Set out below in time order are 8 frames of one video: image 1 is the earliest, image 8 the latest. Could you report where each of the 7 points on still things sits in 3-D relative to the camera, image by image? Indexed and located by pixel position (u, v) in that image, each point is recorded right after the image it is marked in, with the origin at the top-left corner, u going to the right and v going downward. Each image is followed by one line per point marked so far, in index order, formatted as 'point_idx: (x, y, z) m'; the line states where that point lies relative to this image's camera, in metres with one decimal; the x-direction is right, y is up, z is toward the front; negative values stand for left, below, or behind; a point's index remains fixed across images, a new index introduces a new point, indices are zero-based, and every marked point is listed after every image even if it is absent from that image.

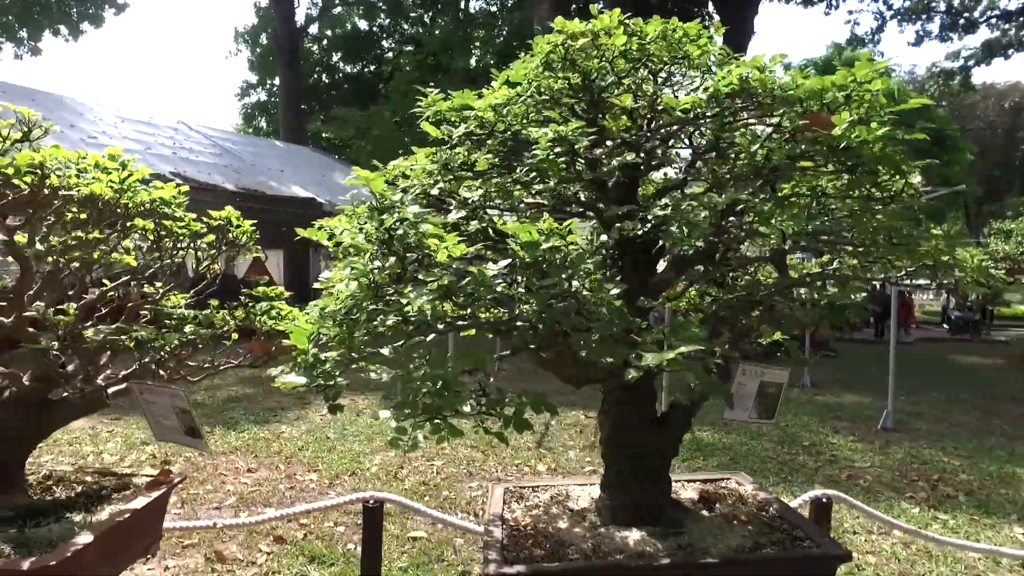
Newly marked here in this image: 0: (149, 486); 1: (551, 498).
0: (-1.7, -0.9, +3.2) m
1: (+0.2, -1.0, +3.4) m
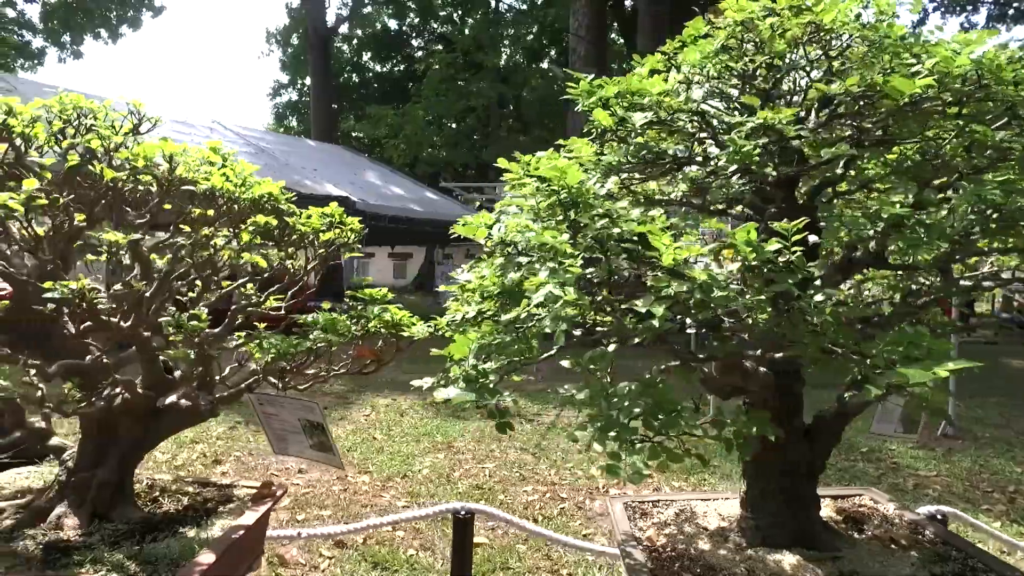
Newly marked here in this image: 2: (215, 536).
0: (-1.1, -0.9, +3.0) m
1: (+0.8, -1.0, +3.2) m
2: (-1.1, -0.9, +2.6) m
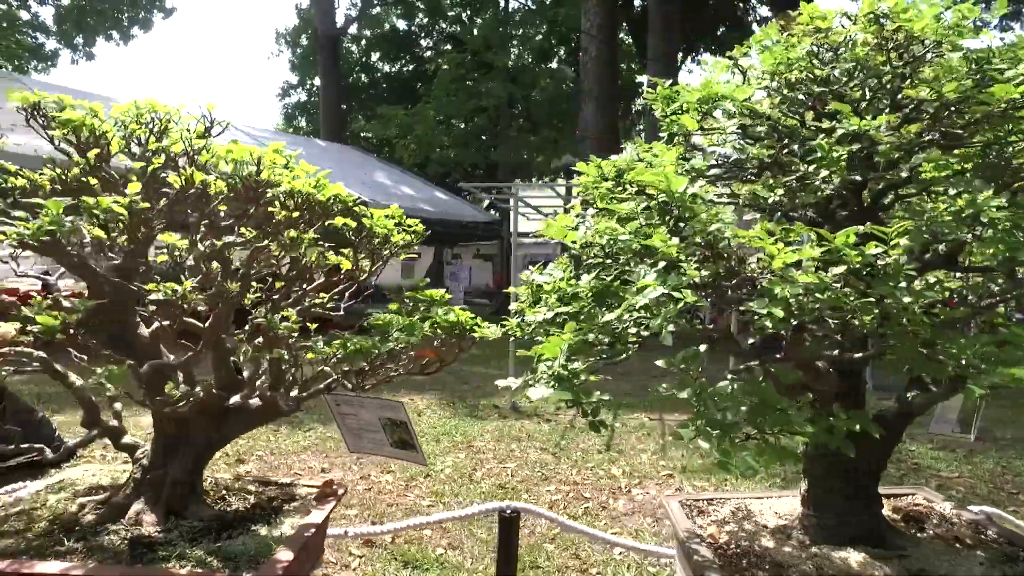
0: (-0.9, -0.9, +3.1) m
1: (+1.0, -1.0, +3.2) m
2: (-0.9, -0.9, +2.7) m
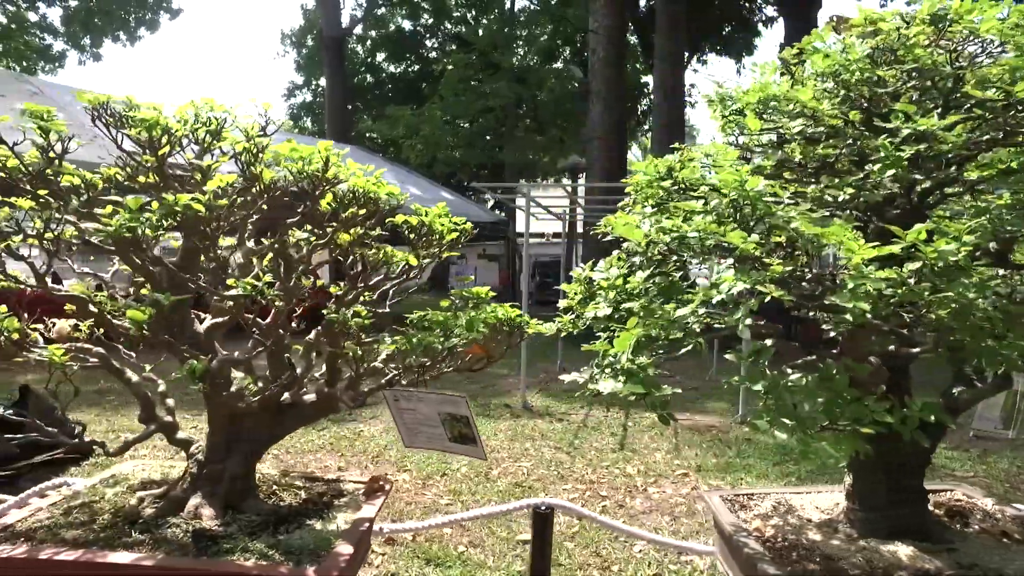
0: (-0.6, -0.9, +3.1) m
1: (+1.2, -1.0, +3.3) m
2: (-0.6, -0.9, +2.7) m
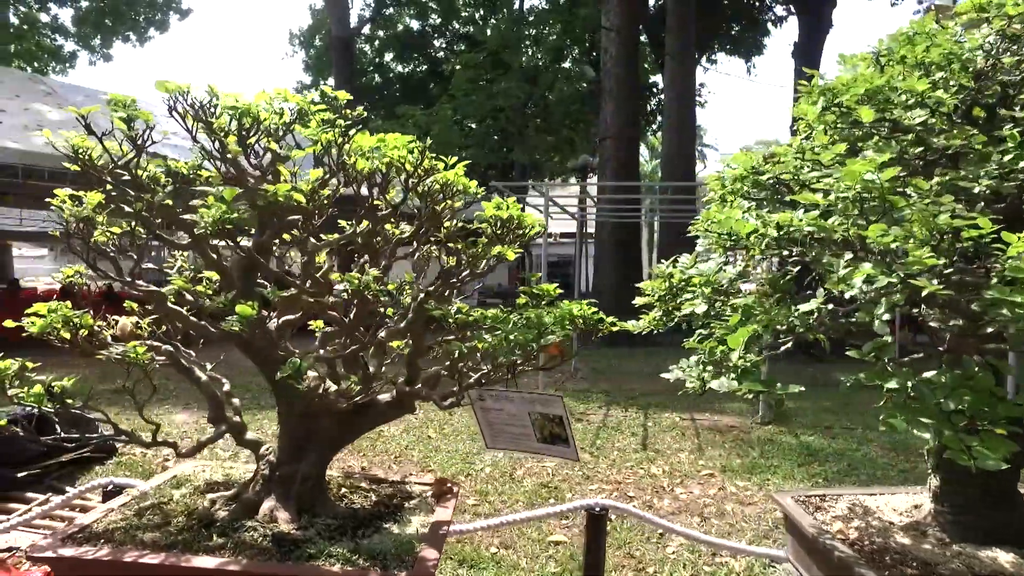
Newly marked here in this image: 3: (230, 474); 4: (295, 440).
0: (-0.3, -0.9, +3.1) m
1: (+1.6, -1.0, +3.2) m
2: (-0.3, -0.9, +2.7) m
3: (-1.3, -0.8, +3.1) m
4: (-0.8, -0.6, +2.7) m
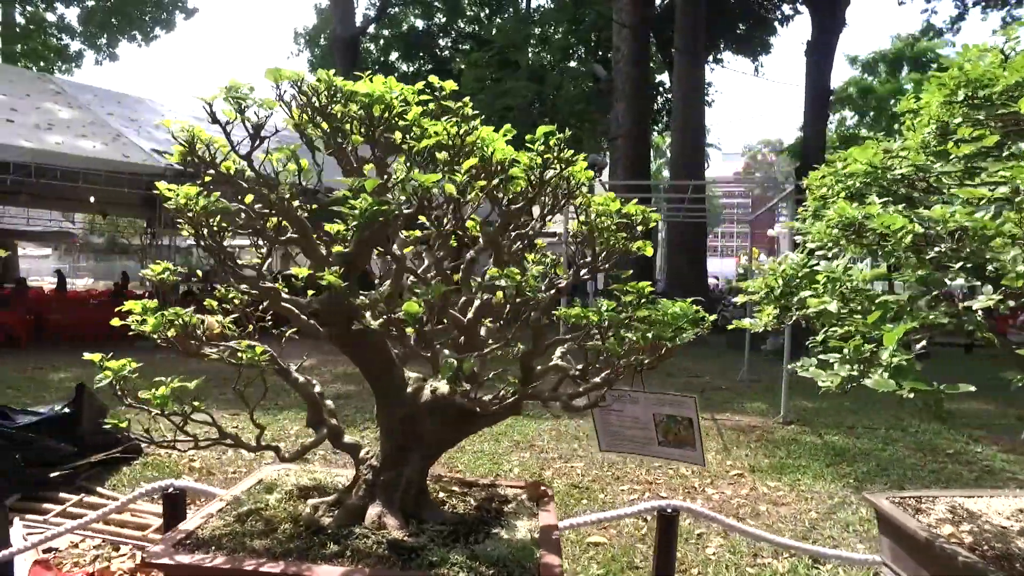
0: (+0.1, -0.9, +3.0) m
1: (+2.0, -1.0, +3.1) m
2: (+0.1, -0.9, +2.6) m
3: (-0.8, -0.8, +3.1) m
4: (-0.4, -0.6, +2.7) m
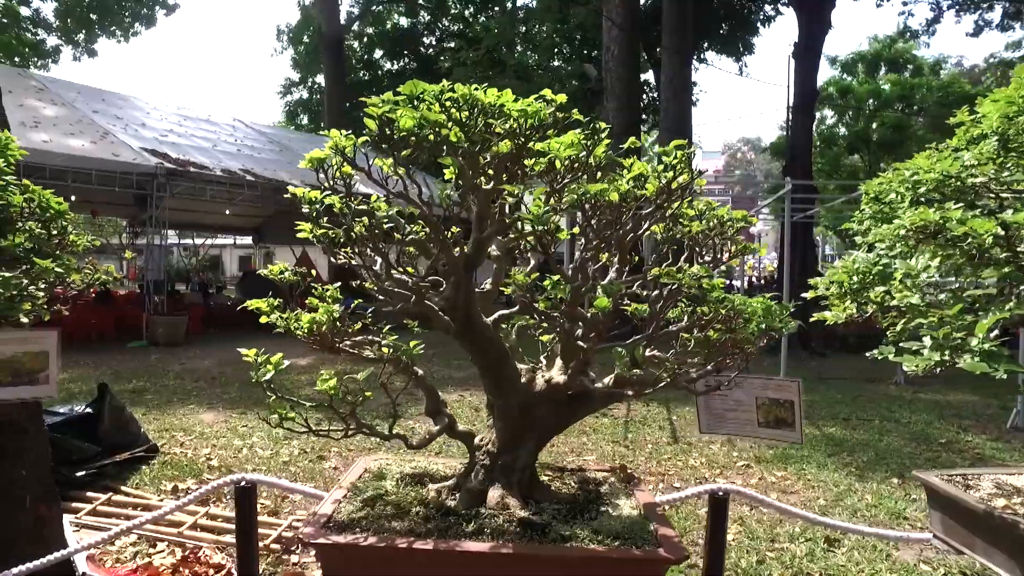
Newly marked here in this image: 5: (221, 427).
0: (+0.5, -0.9, +3.2) m
1: (+2.4, -1.0, +3.4) m
2: (+0.5, -0.9, +2.8) m
3: (-0.4, -0.8, +3.3) m
4: (0.0, -0.6, +2.9) m
5: (-3.0, -1.4, +7.3) m
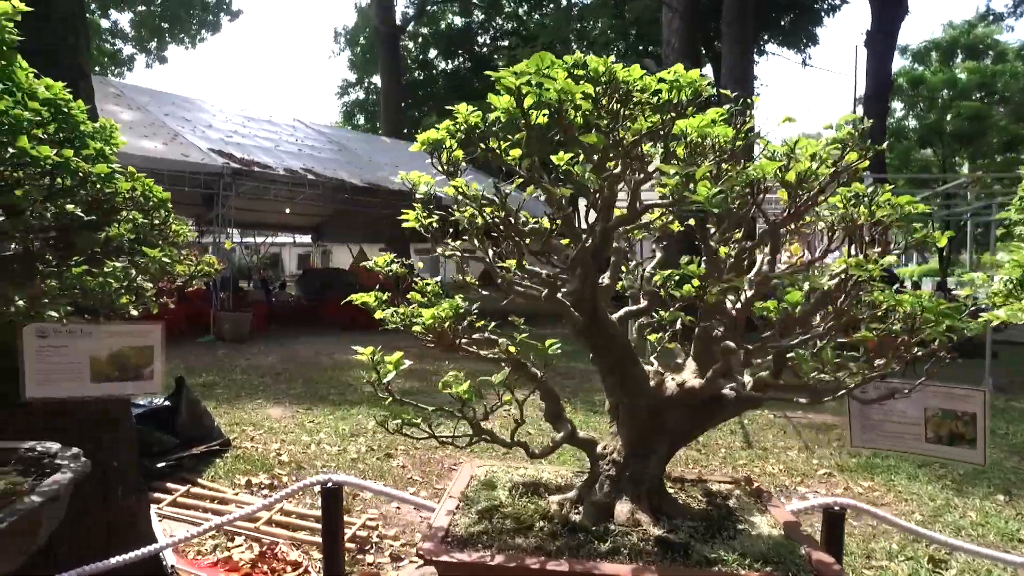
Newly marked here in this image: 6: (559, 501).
0: (+1.0, -0.9, +2.9) m
1: (+2.9, -1.0, +3.0) m
2: (+1.0, -0.9, +2.5) m
3: (+0.1, -0.8, +3.0) m
4: (+0.5, -0.6, +2.6) m
5: (-2.2, -1.4, +7.2) m
6: (+0.2, -0.8, +2.6) m
